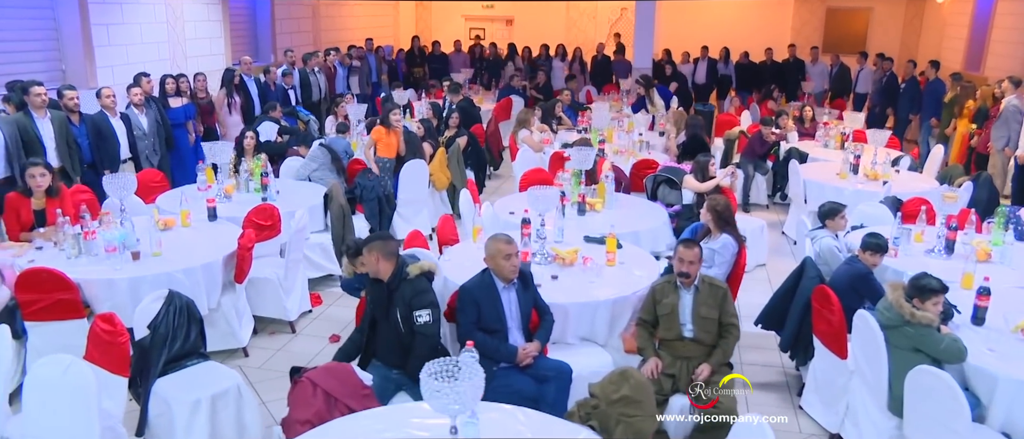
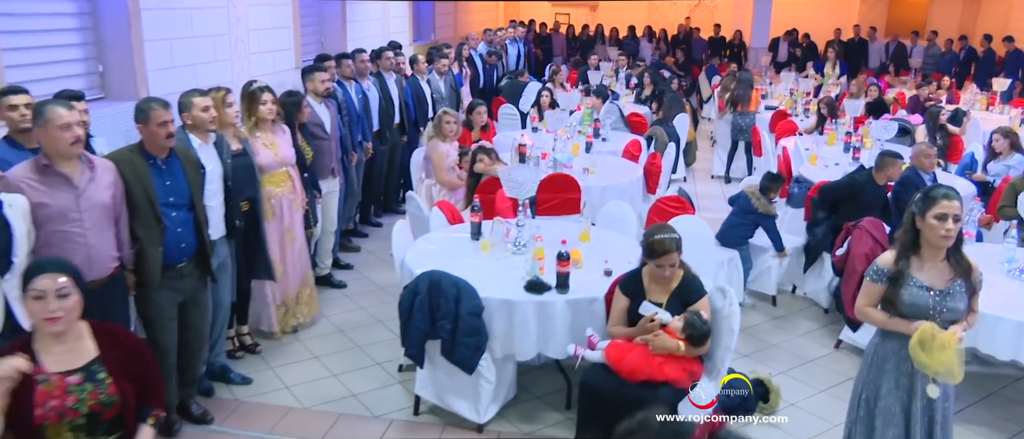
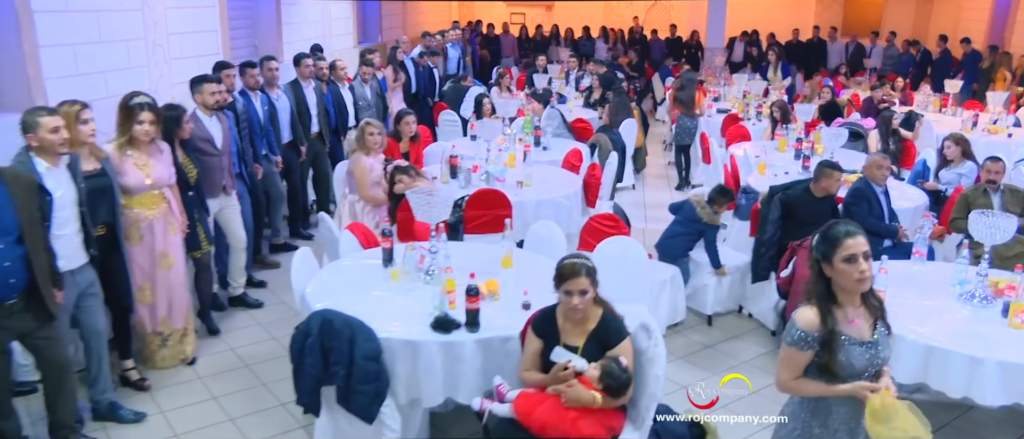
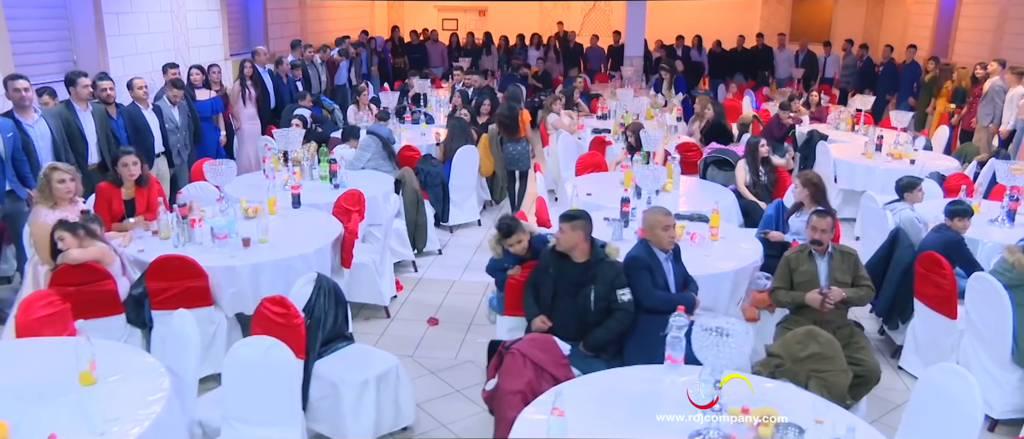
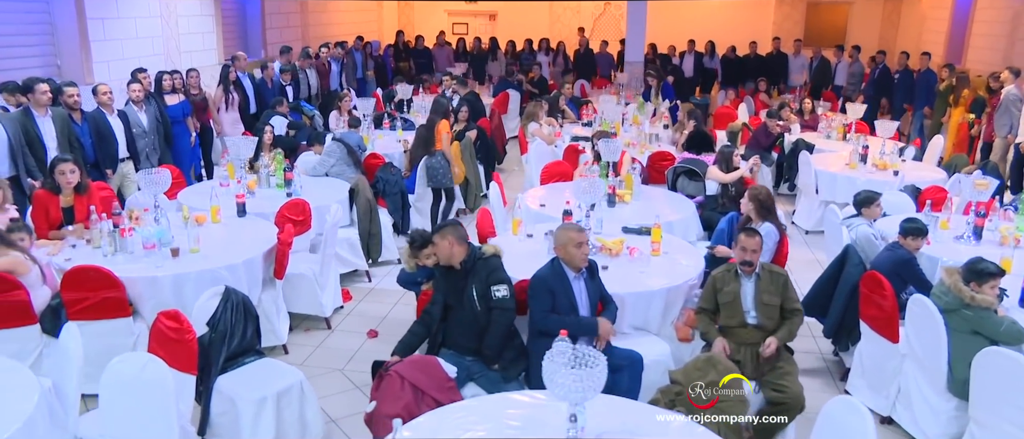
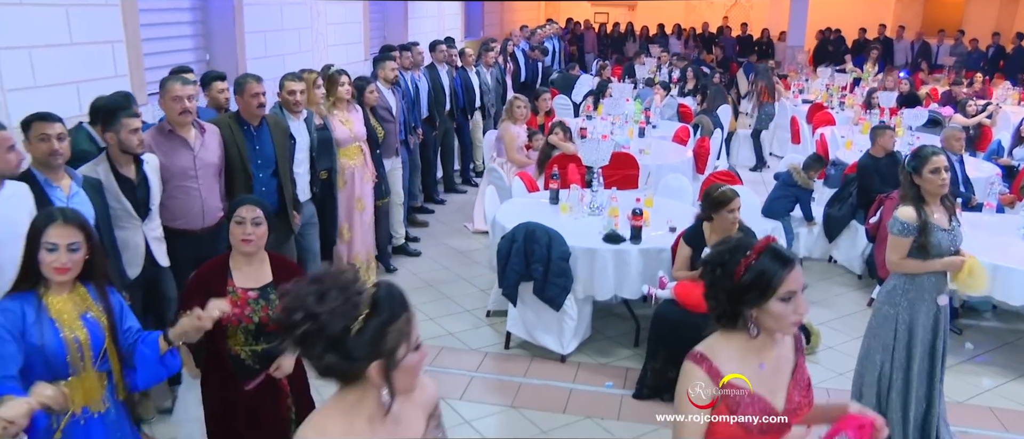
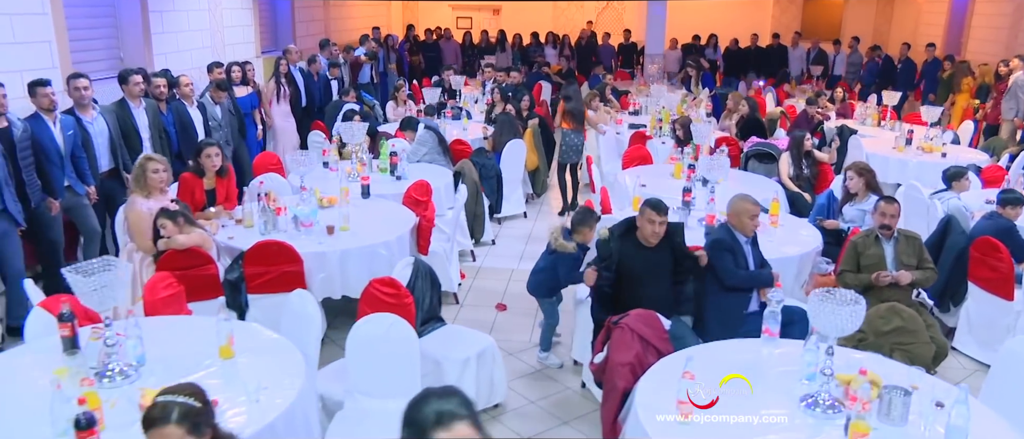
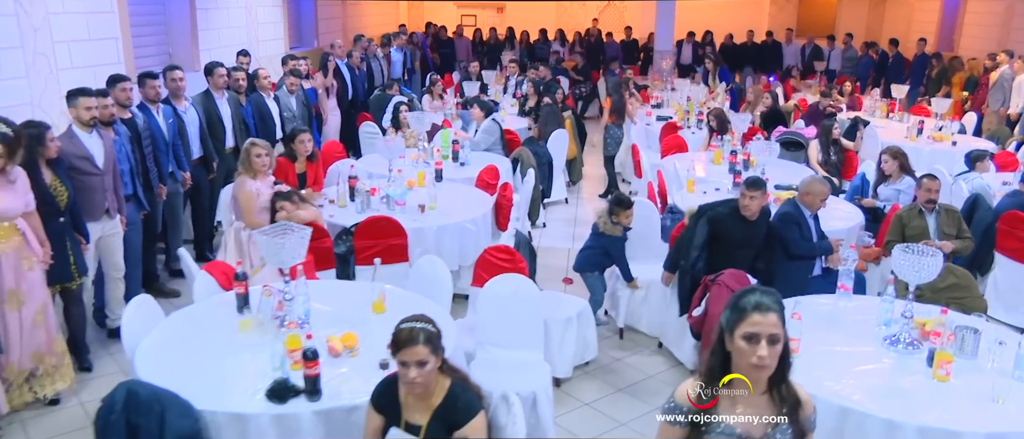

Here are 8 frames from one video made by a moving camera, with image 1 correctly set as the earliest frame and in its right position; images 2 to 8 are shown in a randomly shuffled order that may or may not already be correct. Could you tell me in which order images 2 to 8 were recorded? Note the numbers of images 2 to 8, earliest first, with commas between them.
5, 4, 7, 8, 3, 2, 6
